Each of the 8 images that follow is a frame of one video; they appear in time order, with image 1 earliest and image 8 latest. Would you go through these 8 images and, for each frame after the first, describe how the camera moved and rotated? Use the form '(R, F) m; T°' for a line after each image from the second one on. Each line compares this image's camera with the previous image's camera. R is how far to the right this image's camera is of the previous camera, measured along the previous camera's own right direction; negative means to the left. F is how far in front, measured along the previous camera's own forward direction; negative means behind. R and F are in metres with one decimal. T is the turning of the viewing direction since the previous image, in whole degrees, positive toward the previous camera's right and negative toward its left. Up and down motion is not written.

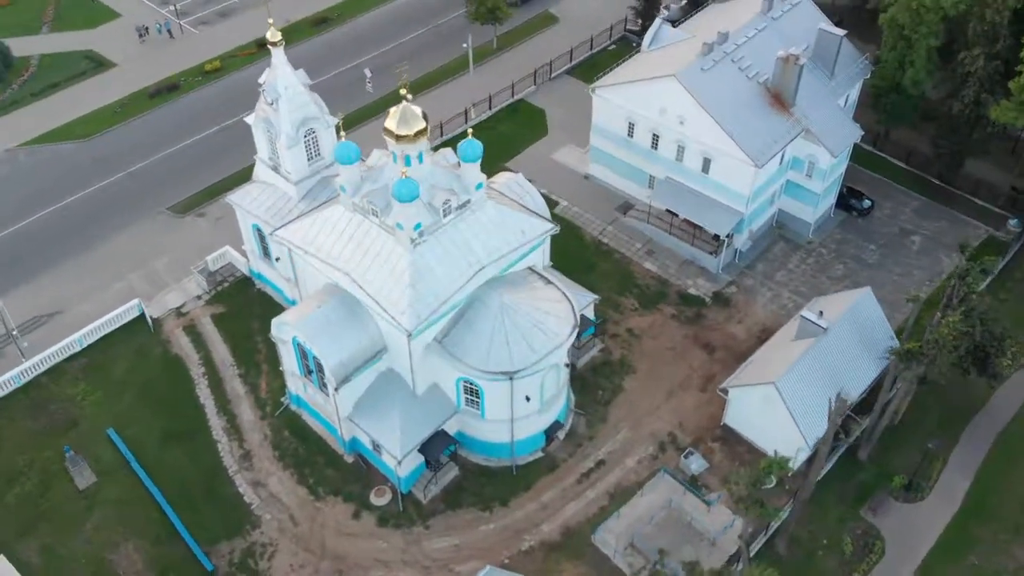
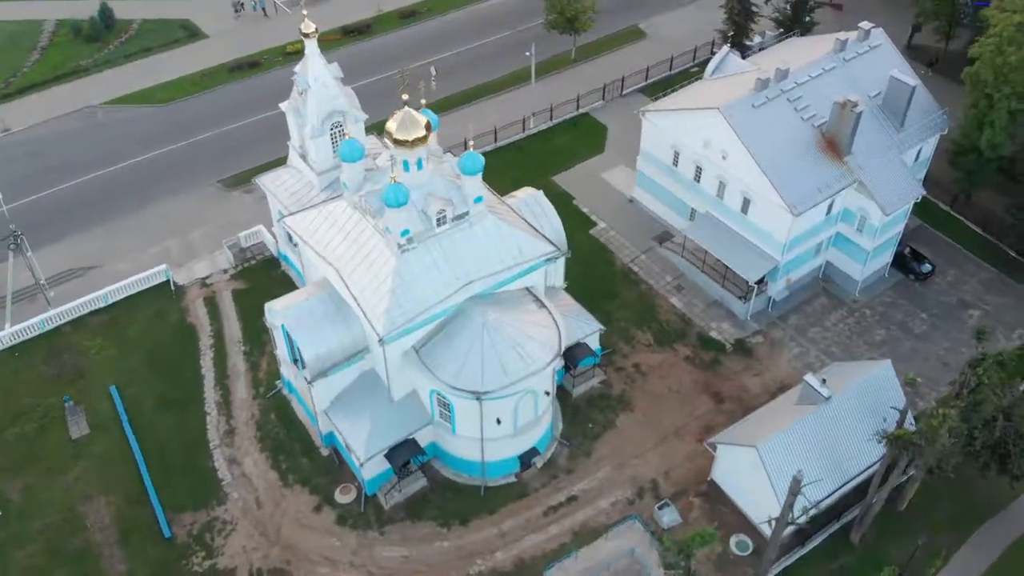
(+5.0, +1.1) m; -8°
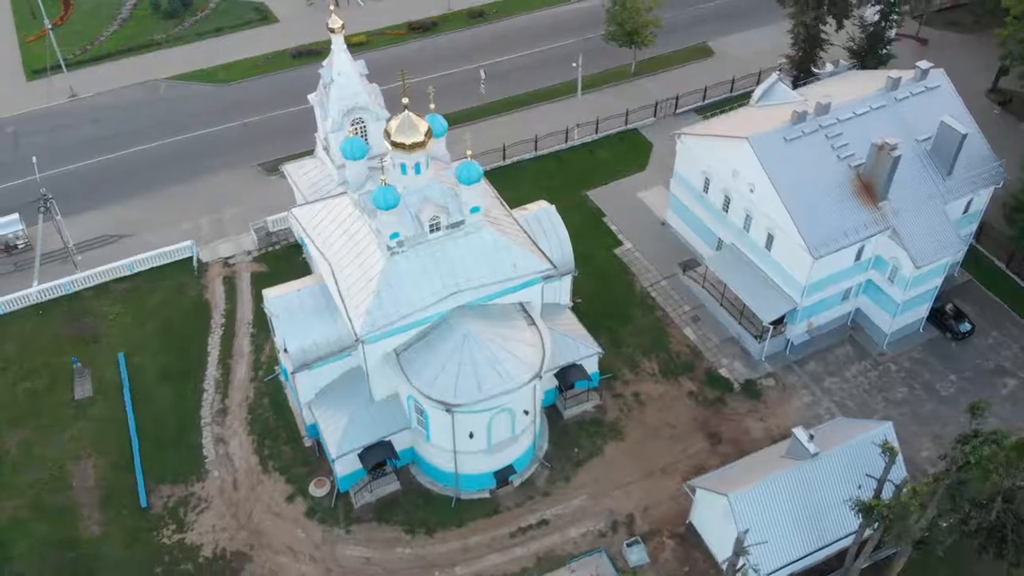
(+3.9, +0.8) m; -6°
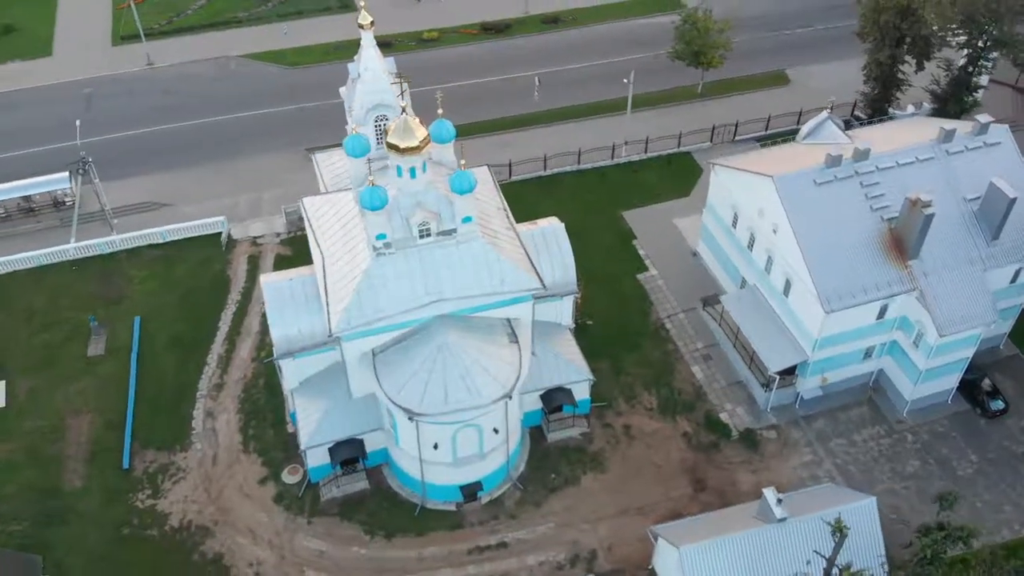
(+4.5, +0.9) m; -7°
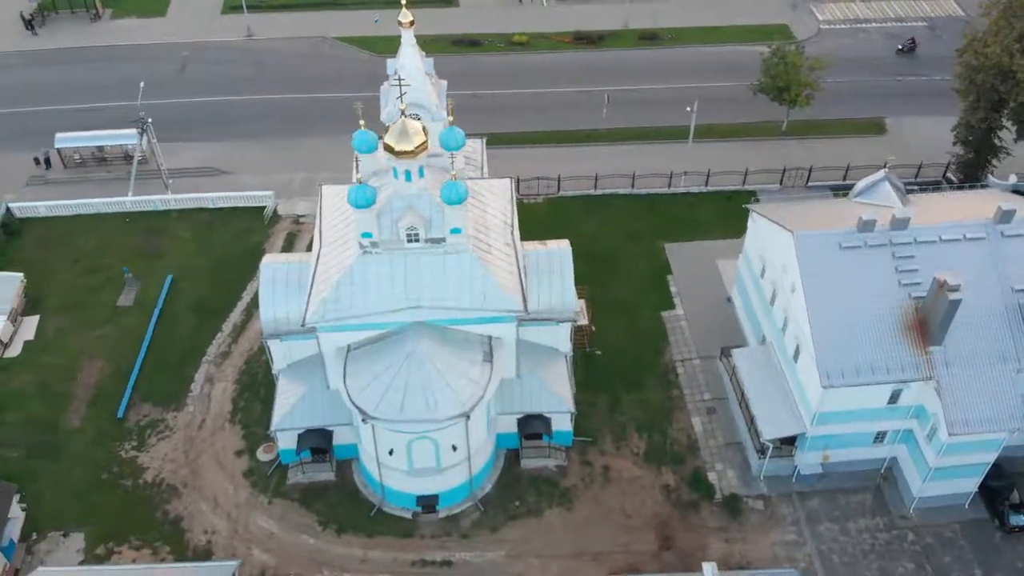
(+5.6, +1.3) m; -9°
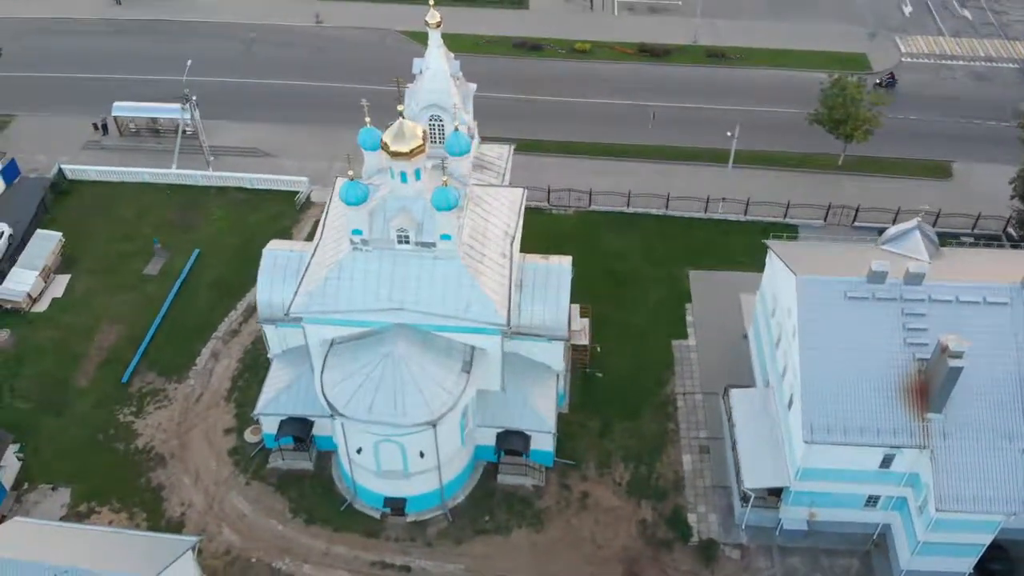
(+3.9, +0.8) m; -6°
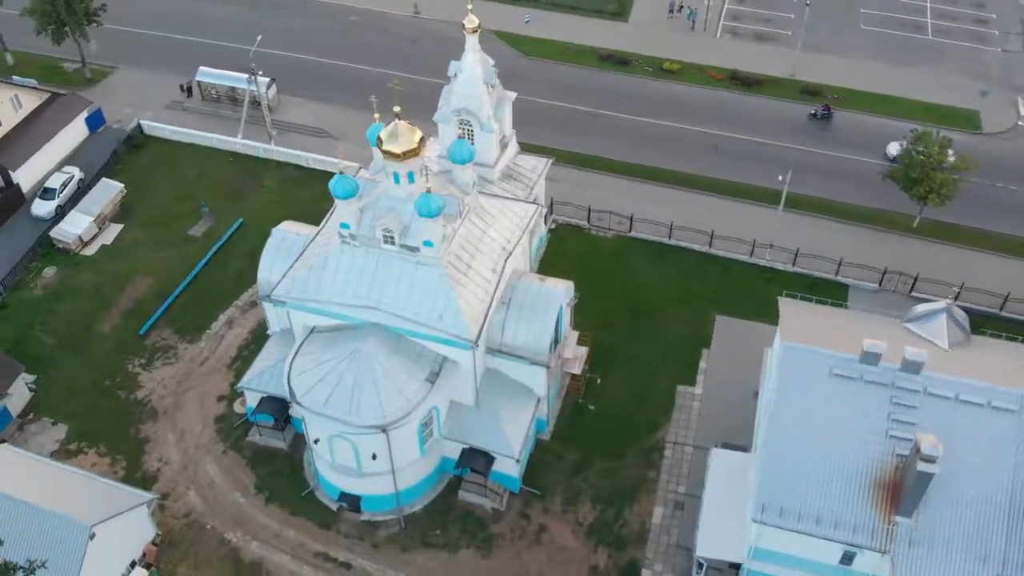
(+5.5, +1.3) m; -9°
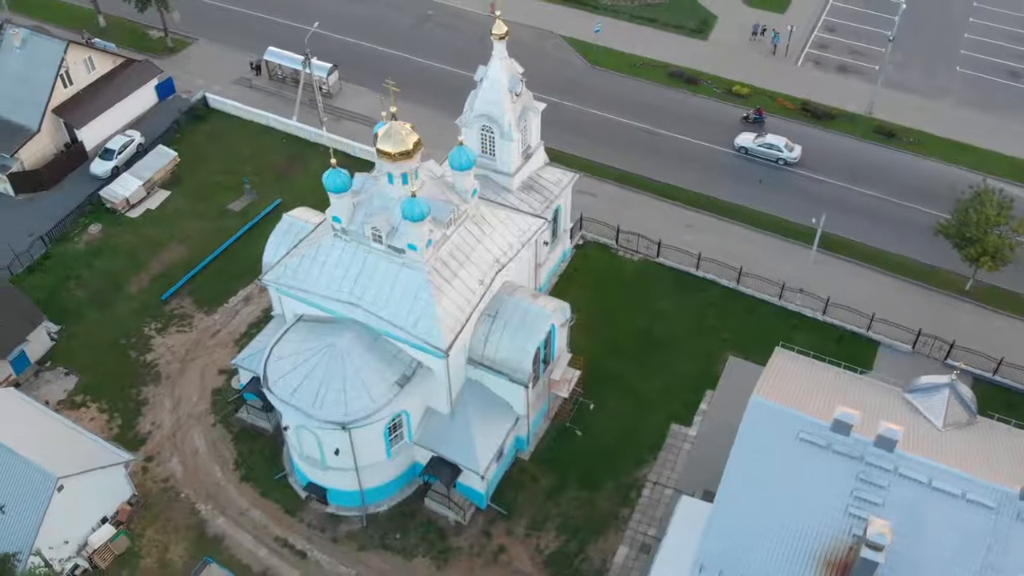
(+4.4, +1.0) m; -7°
